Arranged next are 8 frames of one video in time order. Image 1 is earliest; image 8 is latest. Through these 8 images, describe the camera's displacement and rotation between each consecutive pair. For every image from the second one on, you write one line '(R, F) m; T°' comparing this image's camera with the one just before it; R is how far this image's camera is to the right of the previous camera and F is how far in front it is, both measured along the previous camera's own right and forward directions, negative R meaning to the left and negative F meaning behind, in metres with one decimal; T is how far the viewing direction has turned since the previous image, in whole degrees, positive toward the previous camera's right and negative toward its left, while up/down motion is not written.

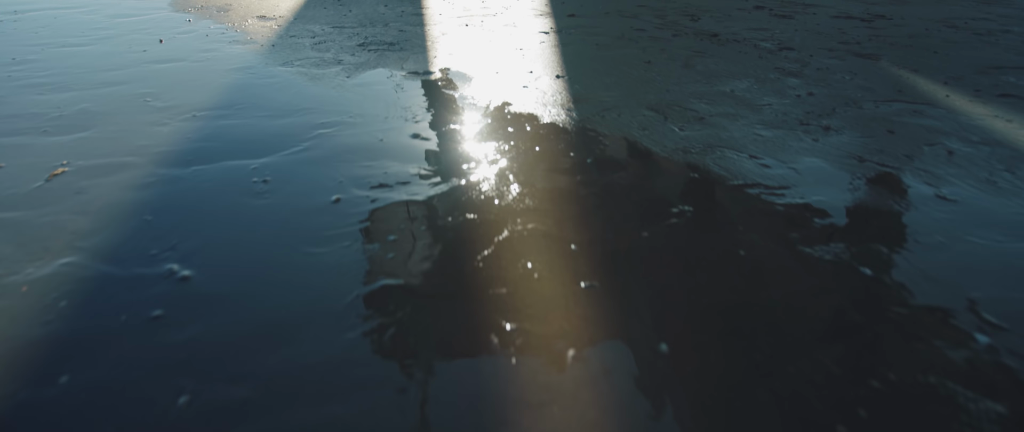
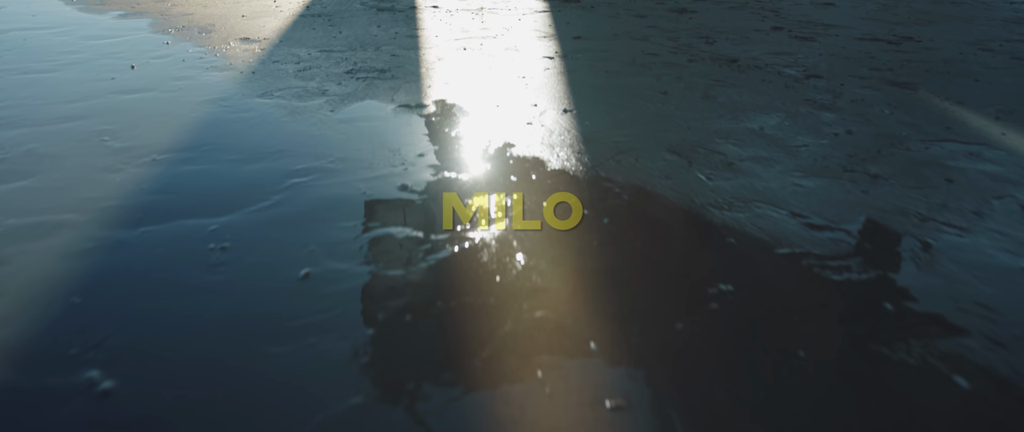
(0.0, +0.2) m; 0°
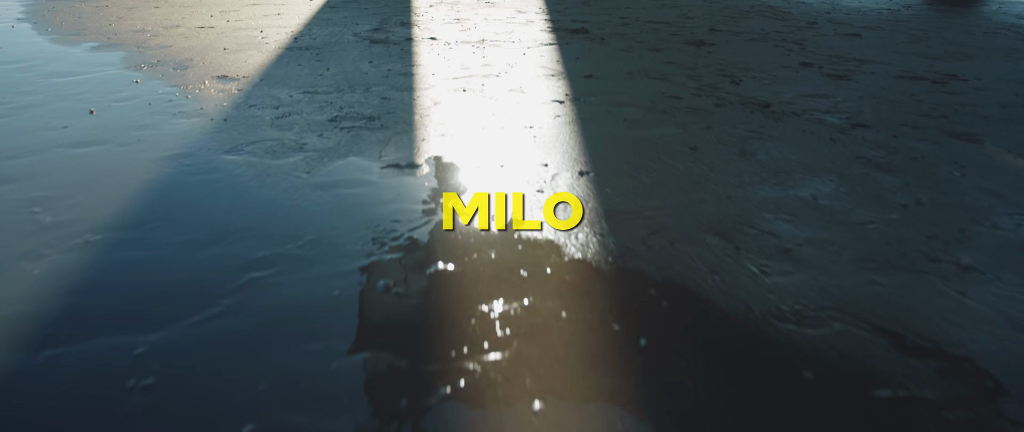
(0.0, +0.3) m; 0°
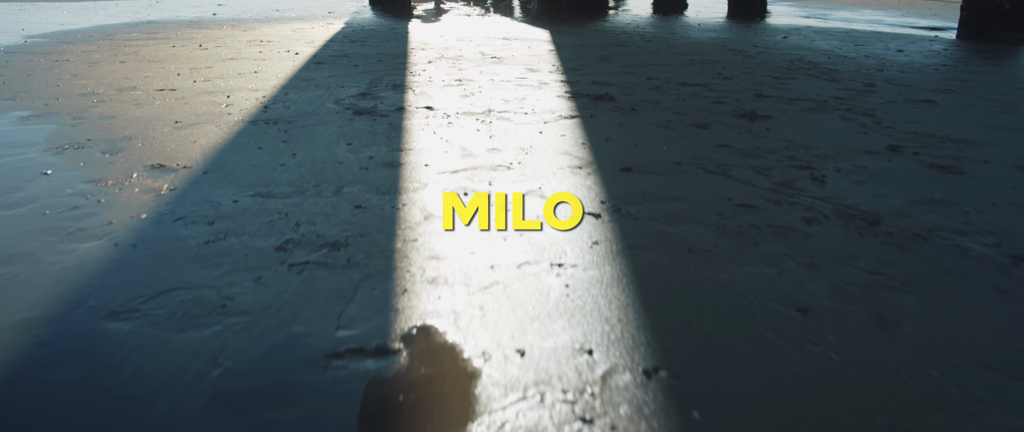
(0.0, +0.6) m; 0°
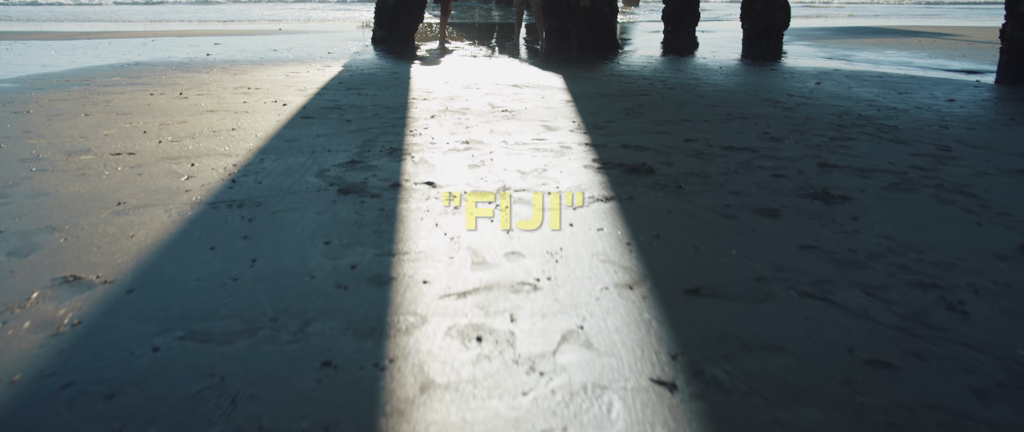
(-0.1, +0.5) m; 0°
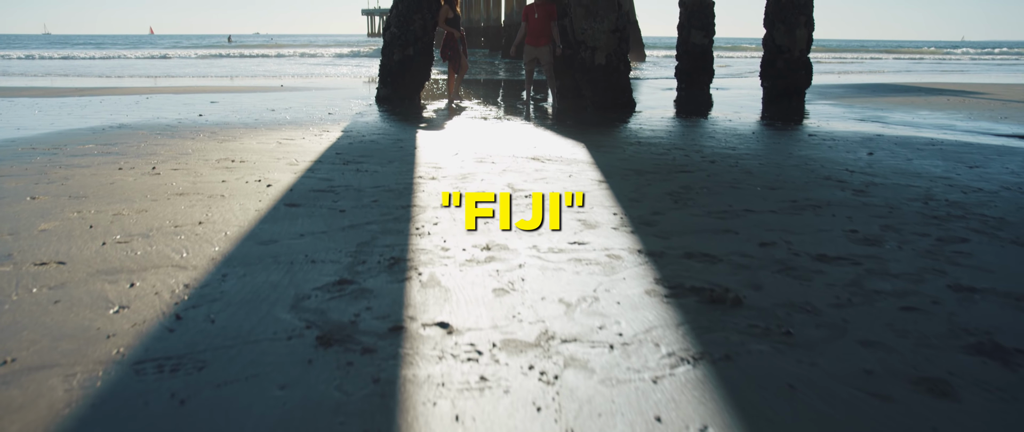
(-0.1, +0.7) m; 0°
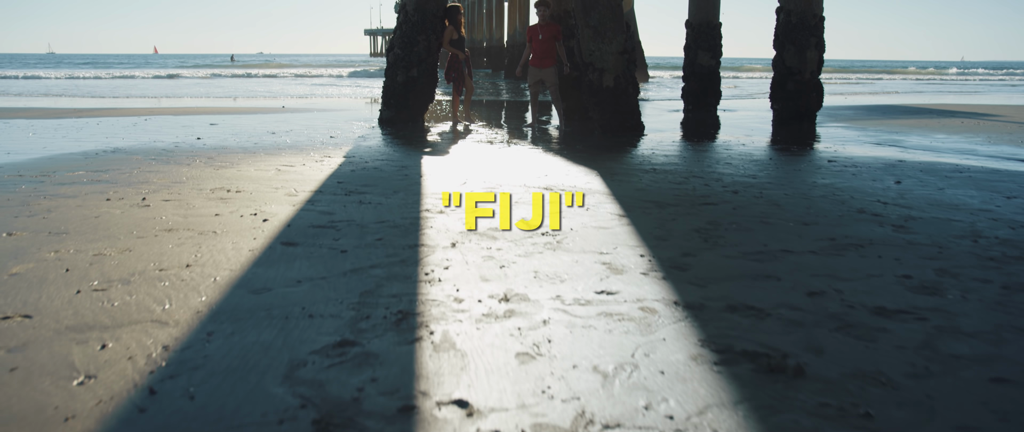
(-0.1, +0.3) m; 0°
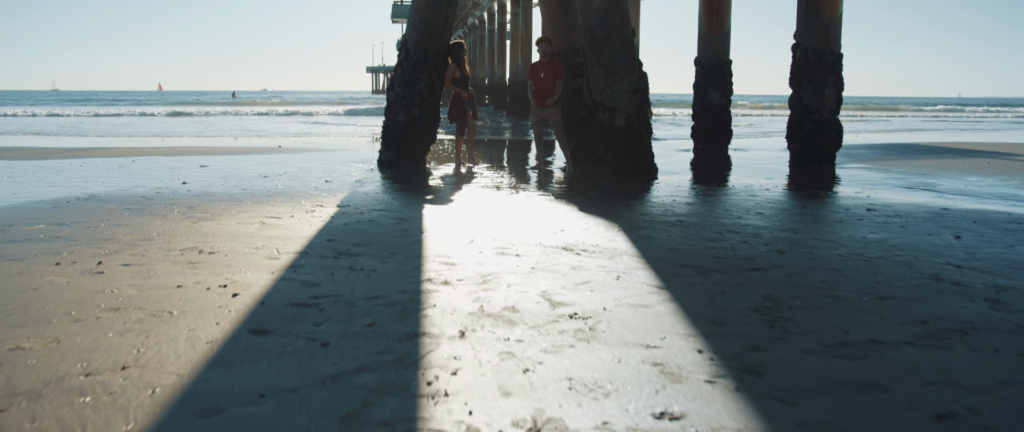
(-0.1, +0.6) m; 0°
